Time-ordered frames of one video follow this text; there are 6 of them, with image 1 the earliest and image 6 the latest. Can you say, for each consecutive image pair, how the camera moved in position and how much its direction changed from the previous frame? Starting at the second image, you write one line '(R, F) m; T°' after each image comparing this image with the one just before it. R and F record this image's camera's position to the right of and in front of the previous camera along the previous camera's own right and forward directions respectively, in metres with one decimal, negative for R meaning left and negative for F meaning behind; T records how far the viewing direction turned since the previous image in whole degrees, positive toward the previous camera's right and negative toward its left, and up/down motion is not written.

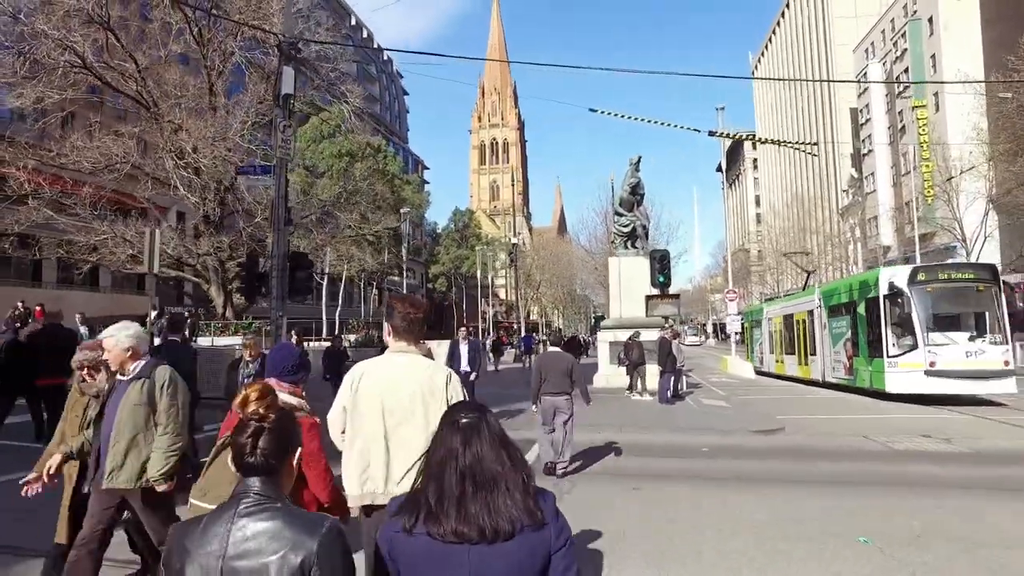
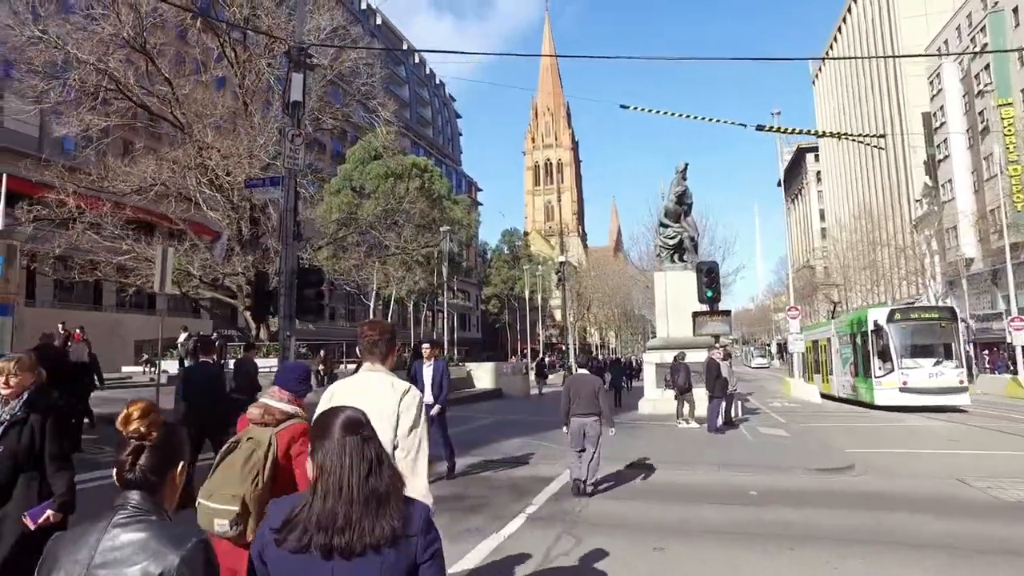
(+0.5, +1.0) m; -5°
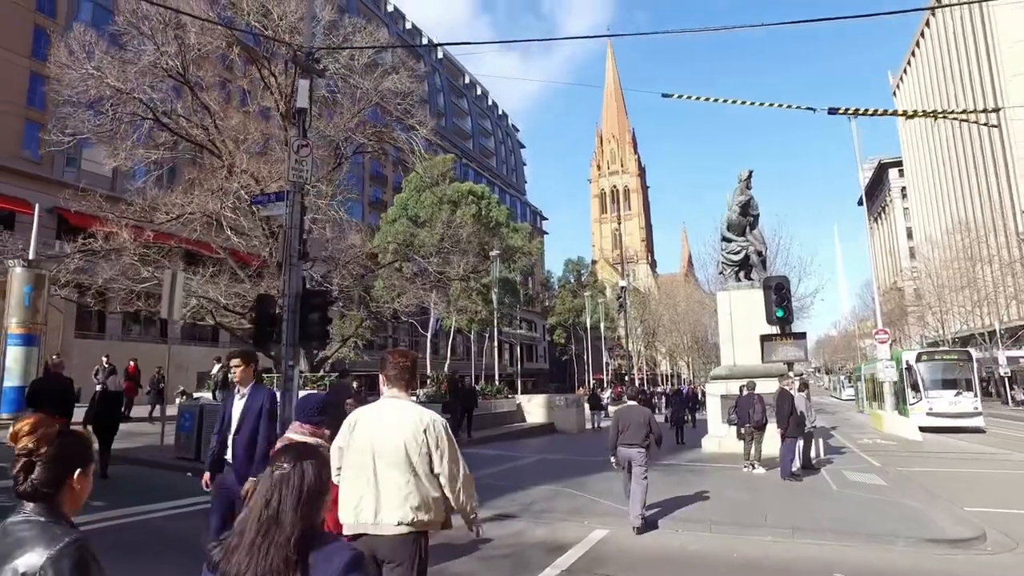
(+0.5, +1.4) m; -6°
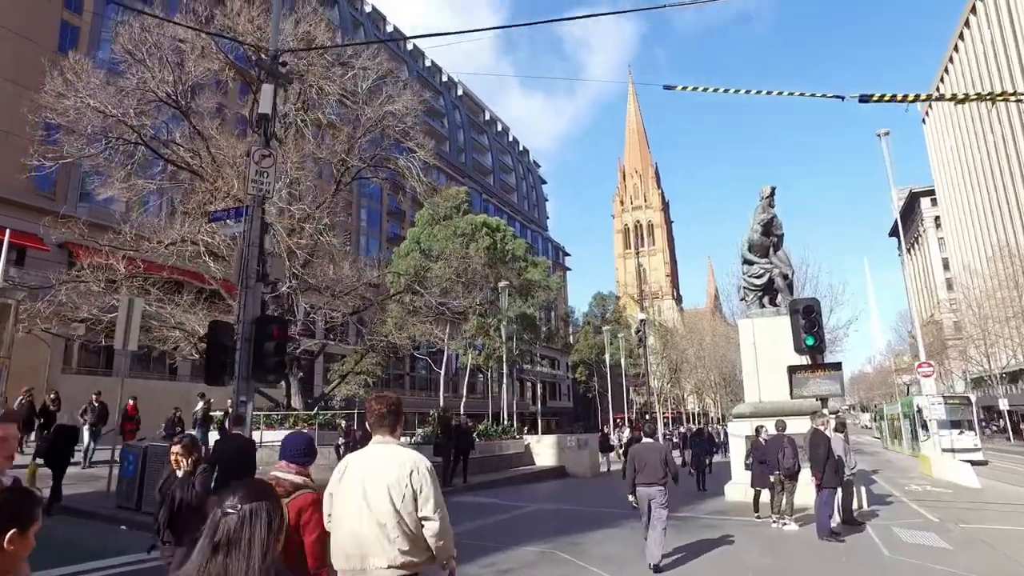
(+0.5, +1.2) m; -2°
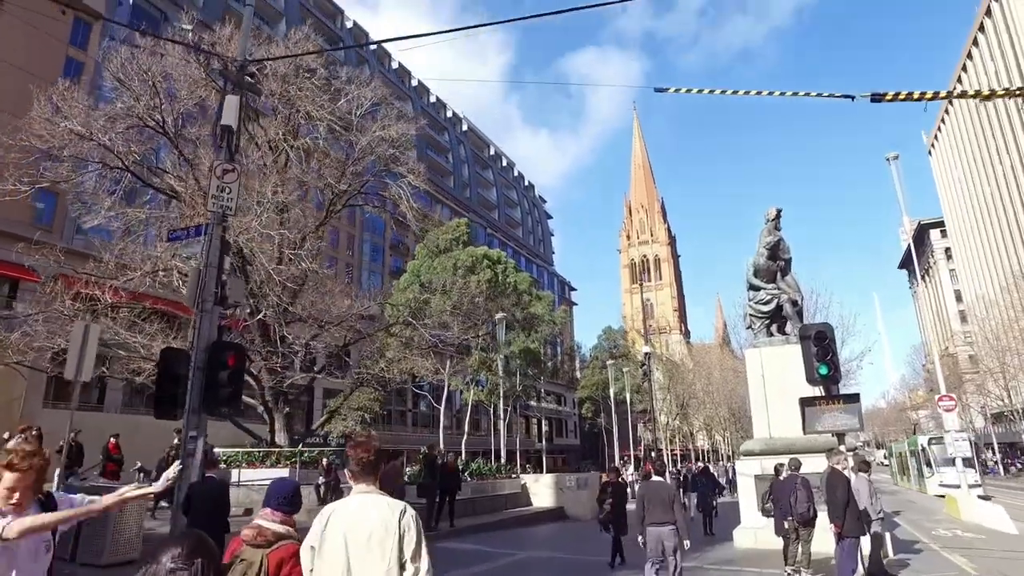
(+0.3, +0.7) m; -1°
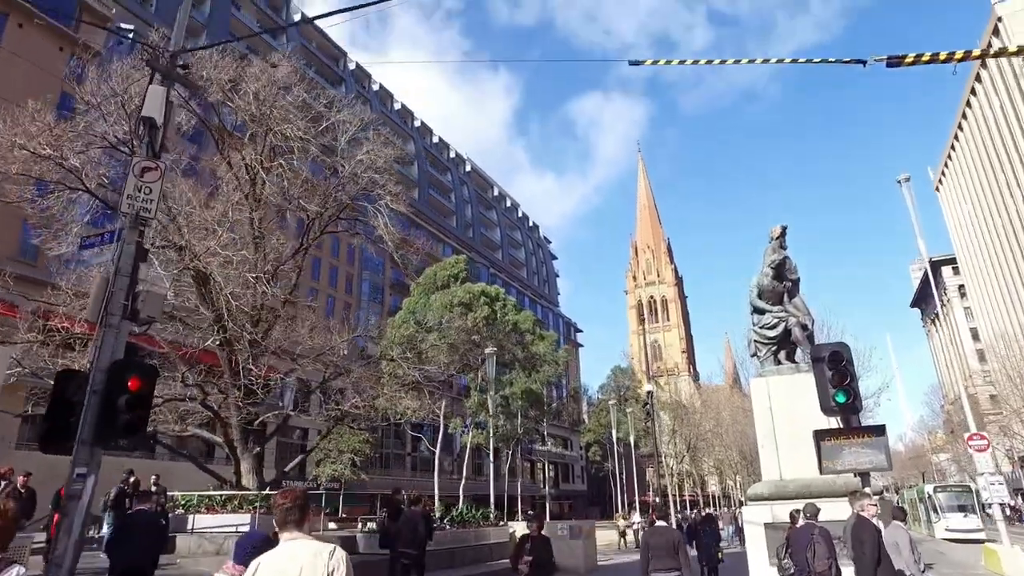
(+0.5, +1.1) m; -1°
